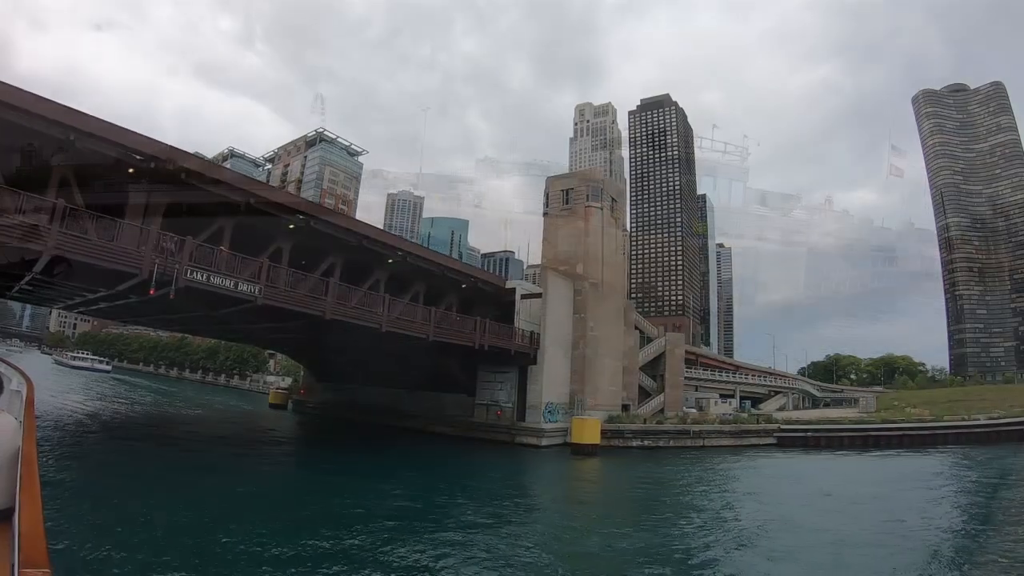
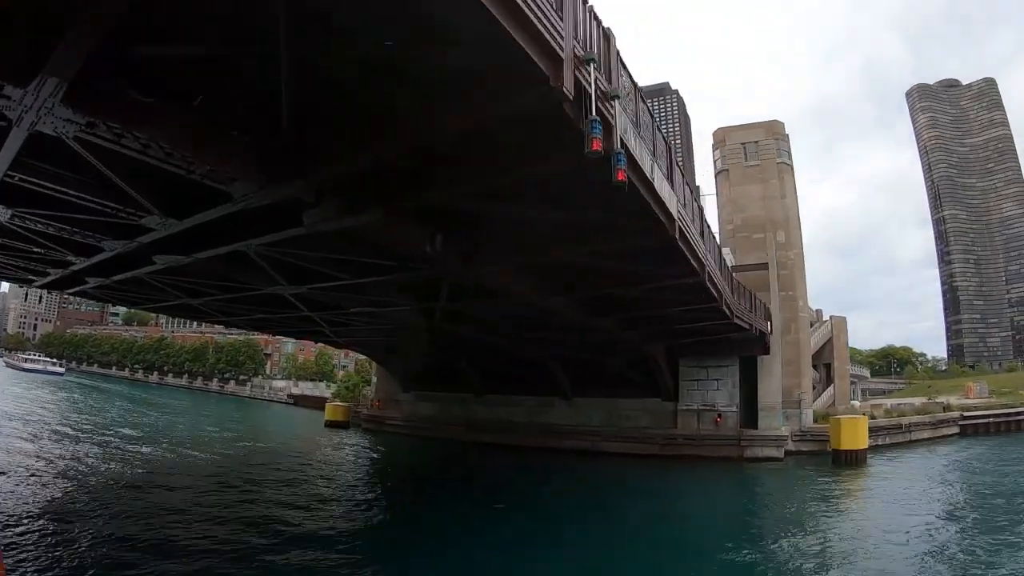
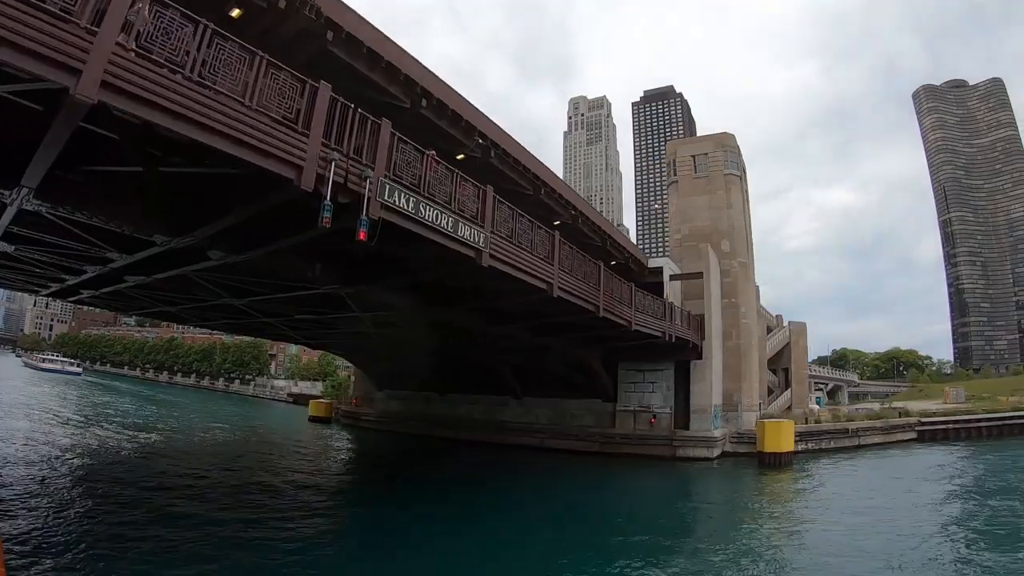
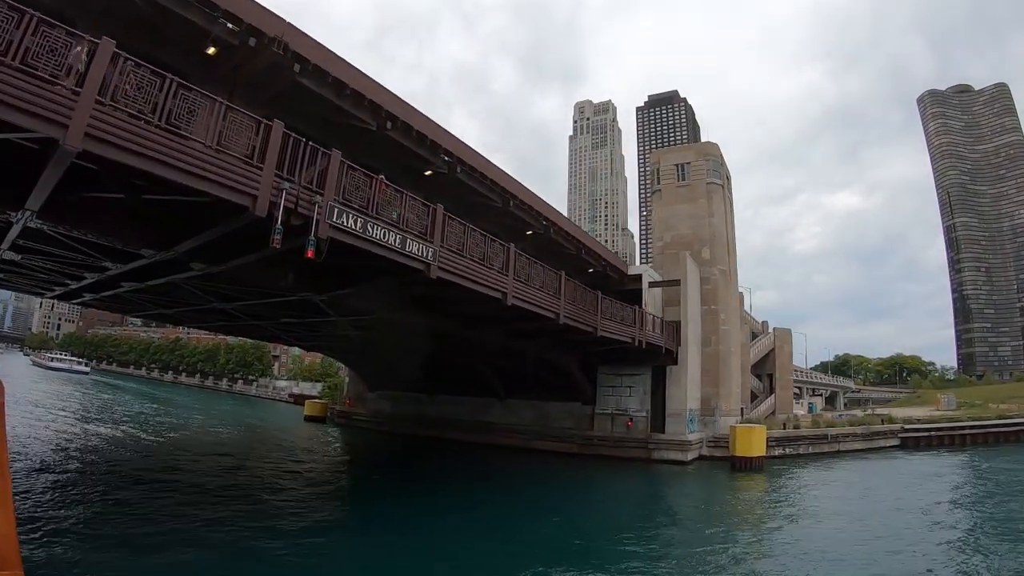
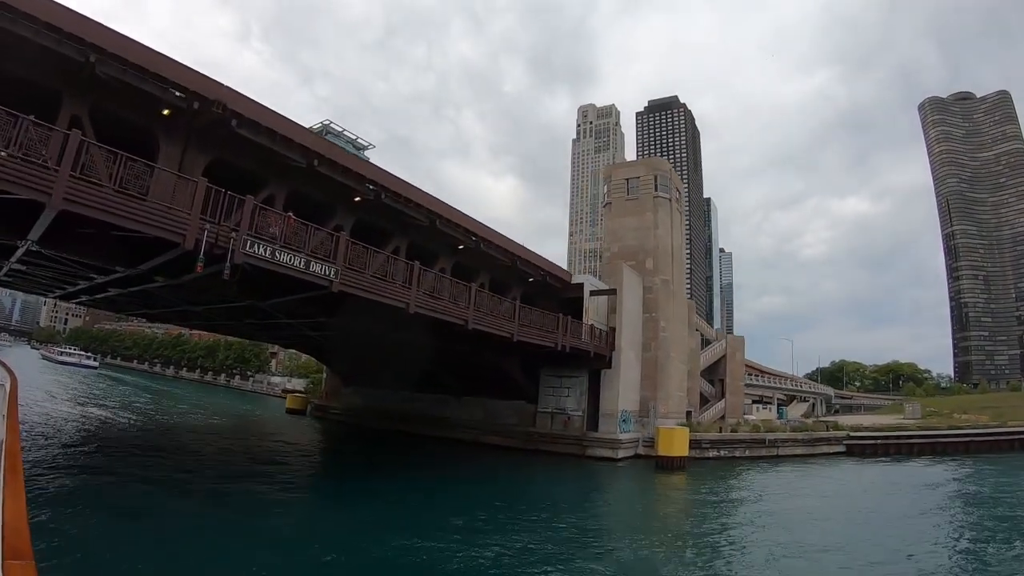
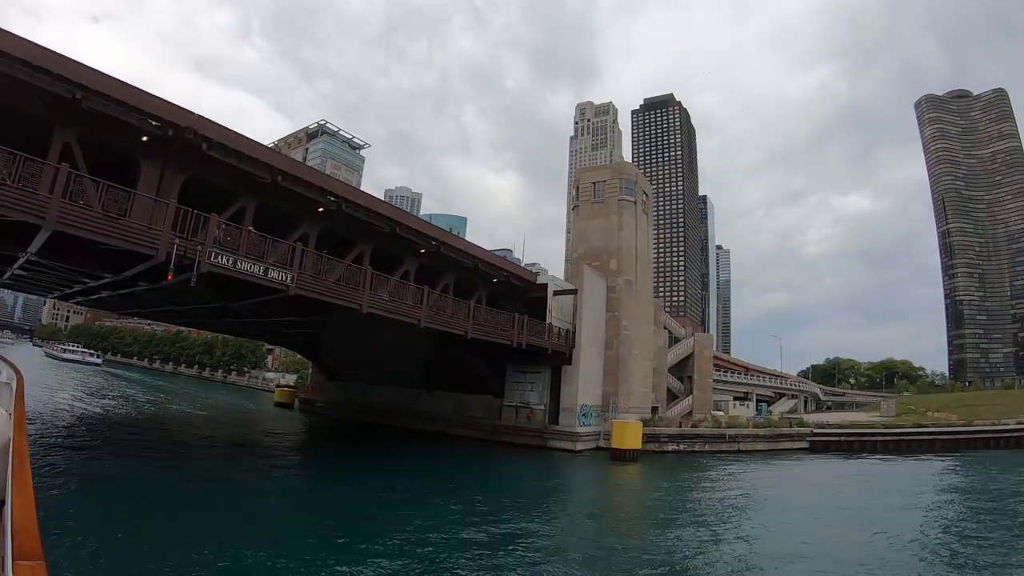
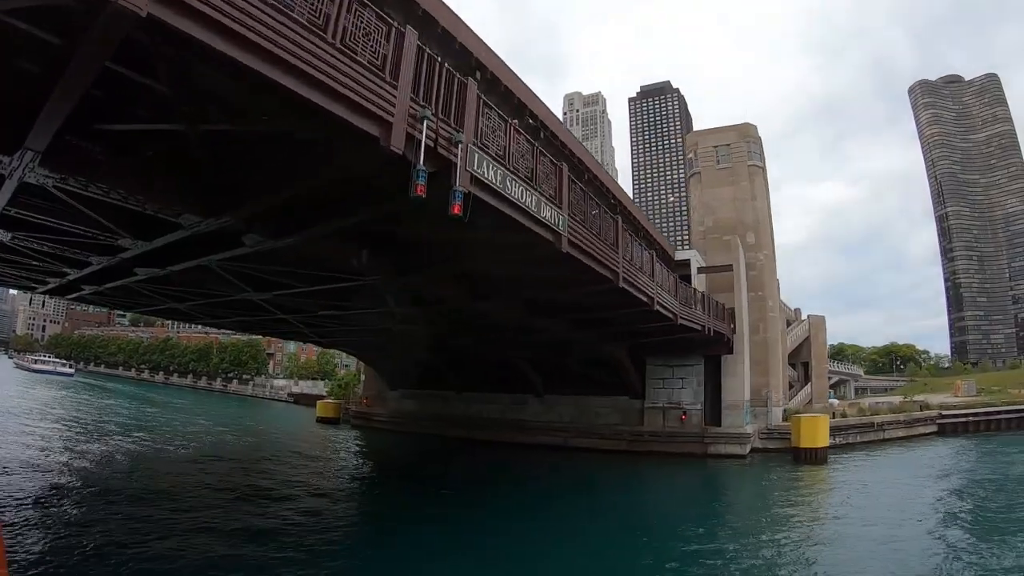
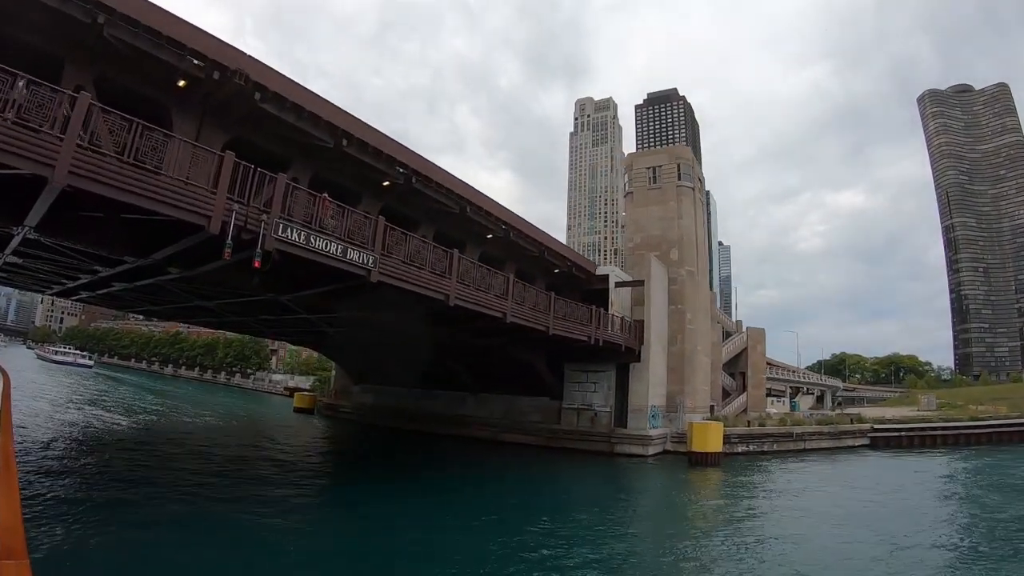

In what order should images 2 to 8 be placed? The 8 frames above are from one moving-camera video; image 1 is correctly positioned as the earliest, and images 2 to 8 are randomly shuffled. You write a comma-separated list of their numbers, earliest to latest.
6, 5, 8, 4, 3, 7, 2
